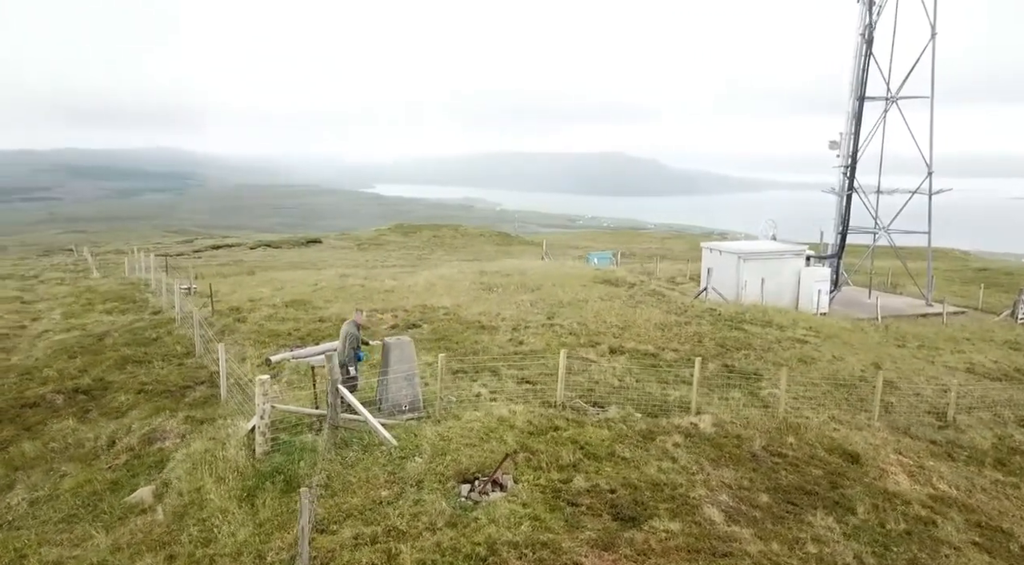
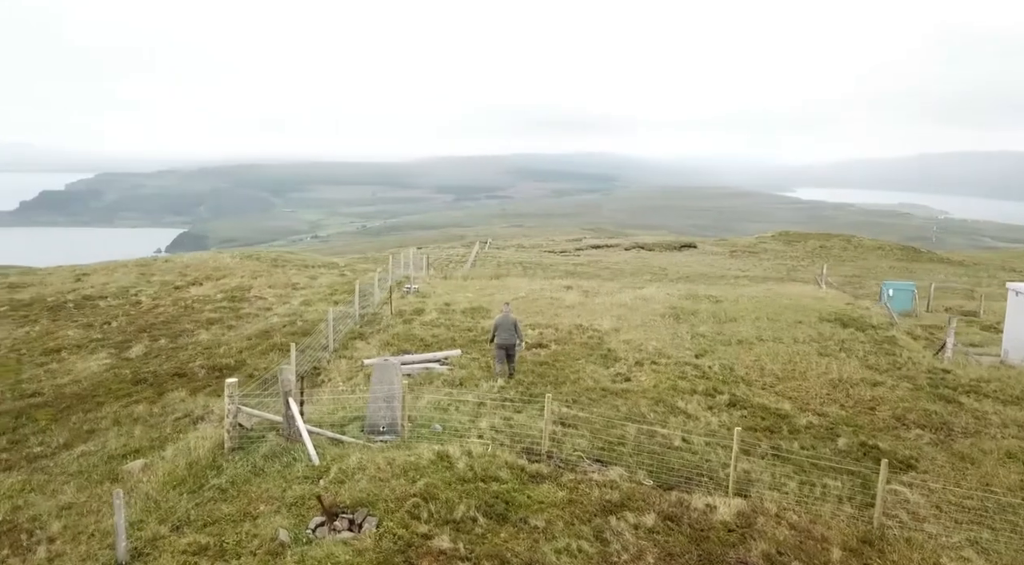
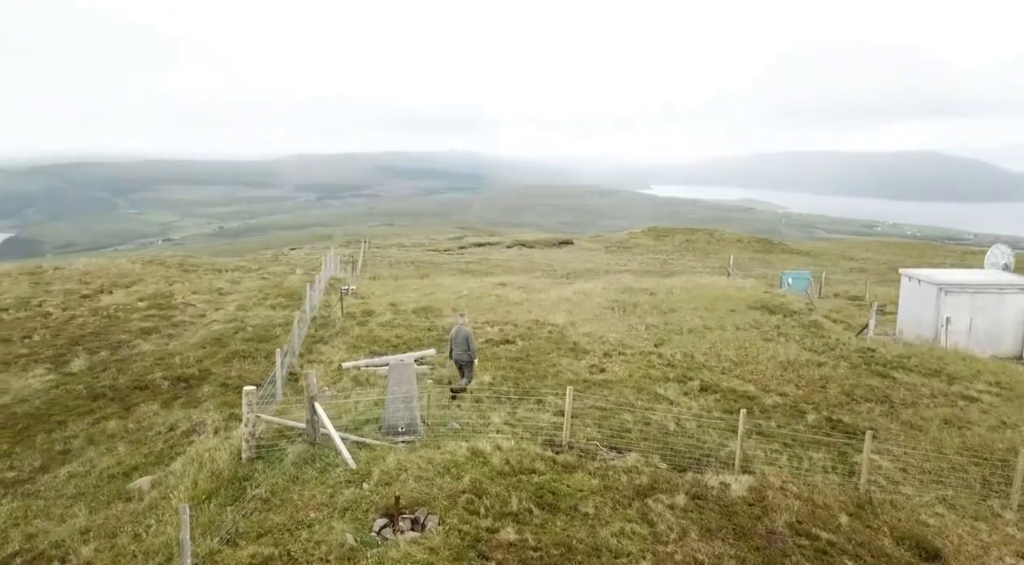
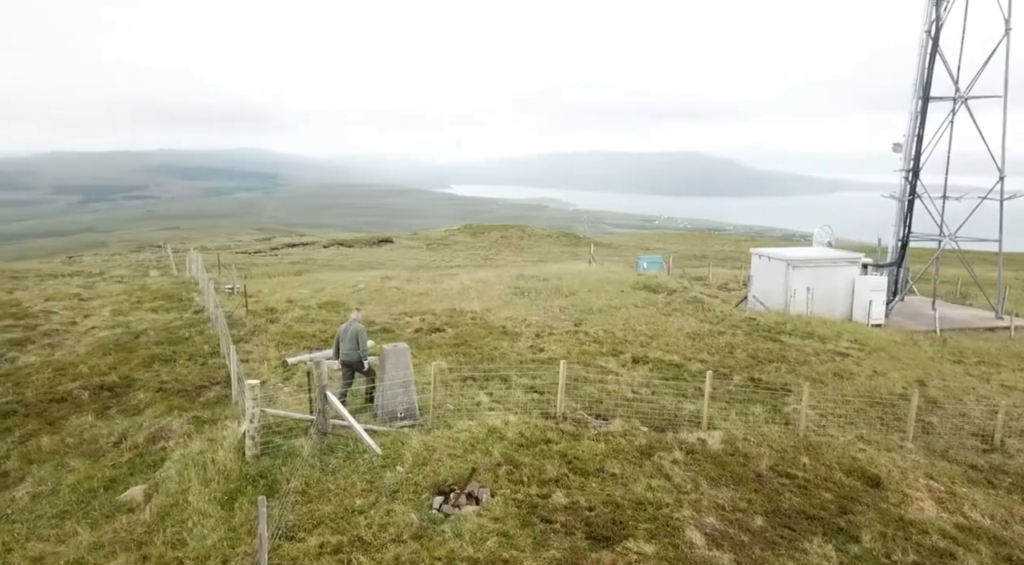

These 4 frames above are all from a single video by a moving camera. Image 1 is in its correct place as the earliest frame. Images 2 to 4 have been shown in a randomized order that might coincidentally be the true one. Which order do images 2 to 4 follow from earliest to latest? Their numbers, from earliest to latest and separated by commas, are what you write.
4, 3, 2
